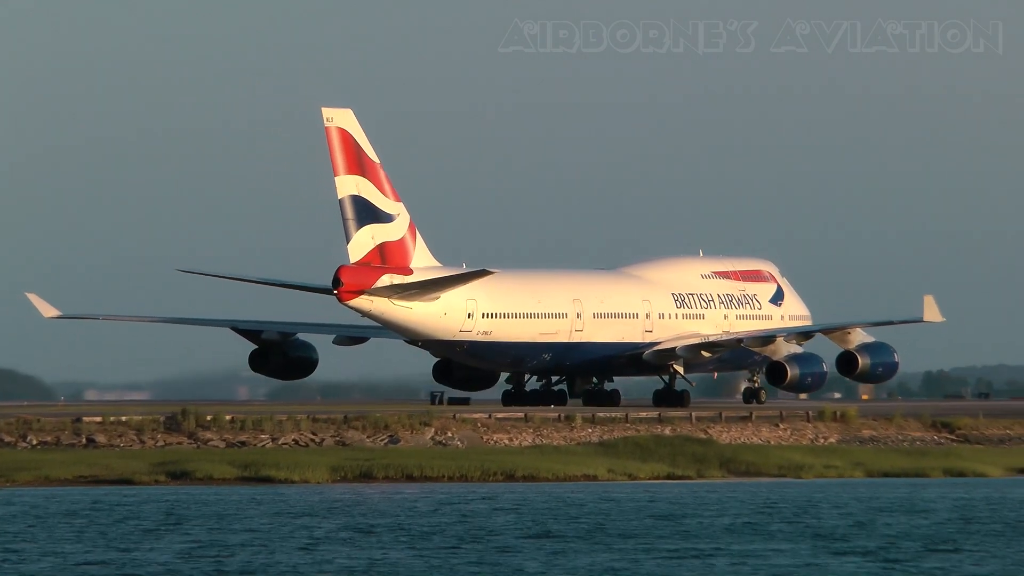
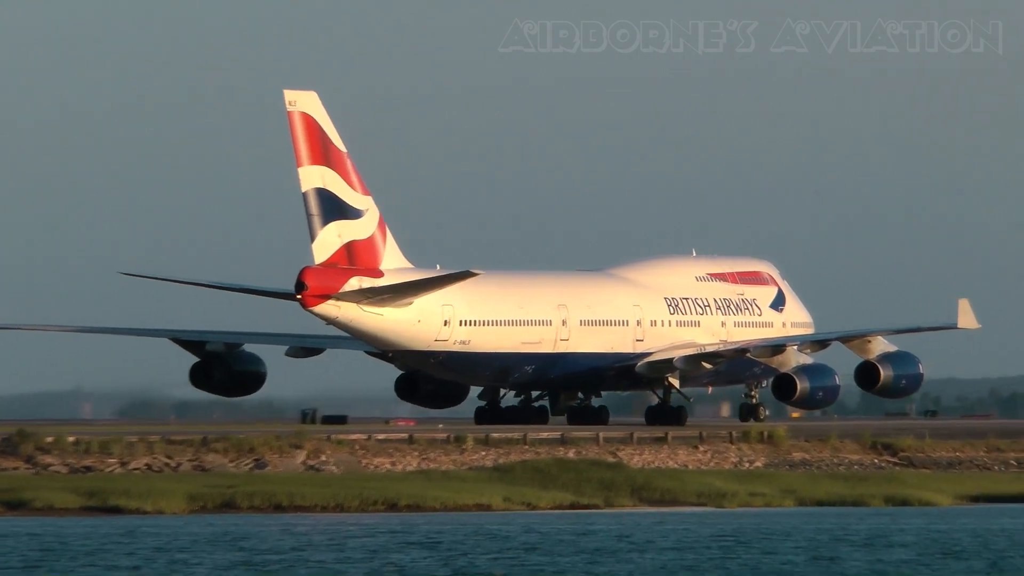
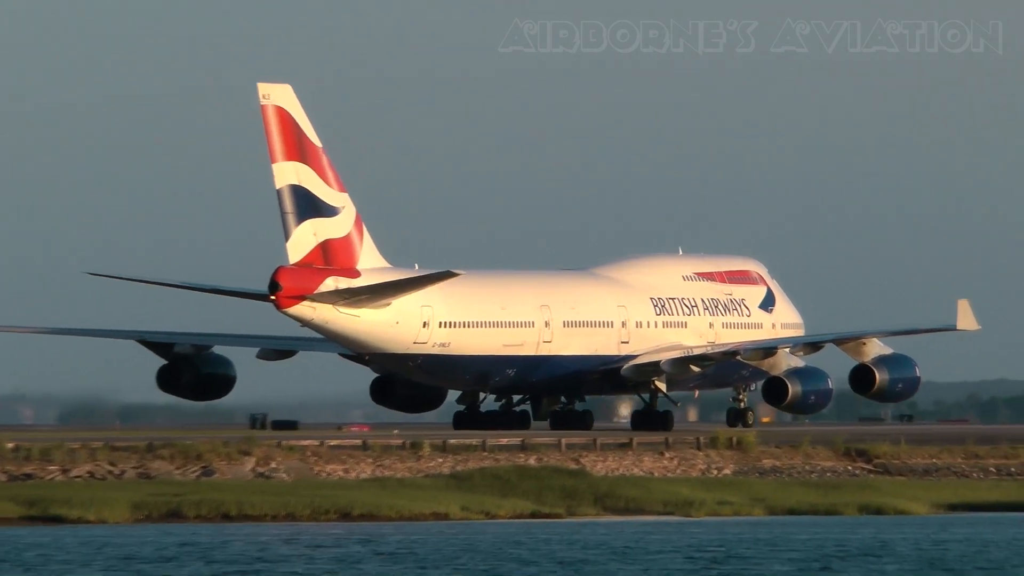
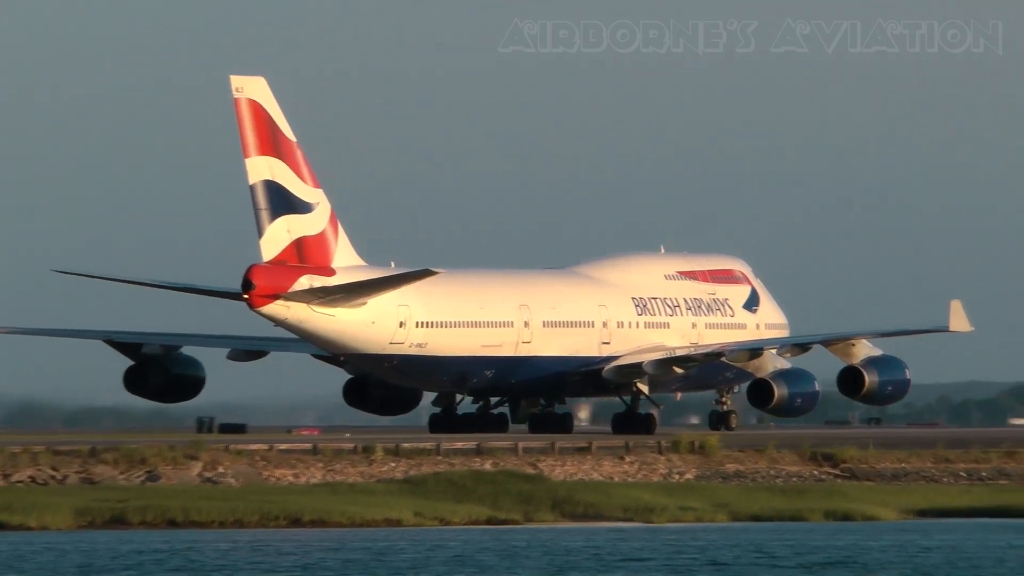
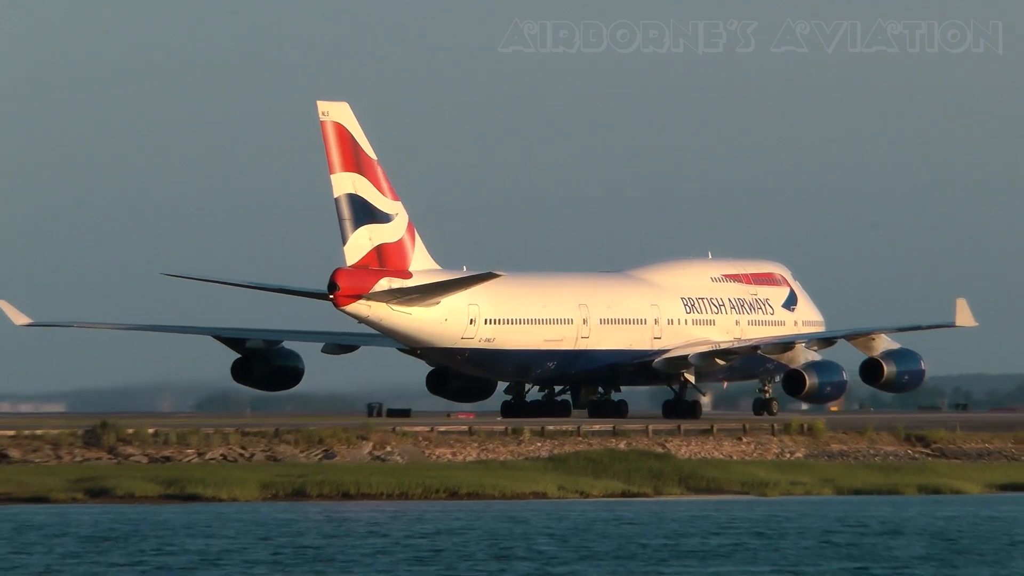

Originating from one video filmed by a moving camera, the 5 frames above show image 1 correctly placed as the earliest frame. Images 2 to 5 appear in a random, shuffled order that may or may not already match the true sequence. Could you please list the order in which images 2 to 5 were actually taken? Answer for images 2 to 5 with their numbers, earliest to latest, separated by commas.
5, 2, 3, 4
